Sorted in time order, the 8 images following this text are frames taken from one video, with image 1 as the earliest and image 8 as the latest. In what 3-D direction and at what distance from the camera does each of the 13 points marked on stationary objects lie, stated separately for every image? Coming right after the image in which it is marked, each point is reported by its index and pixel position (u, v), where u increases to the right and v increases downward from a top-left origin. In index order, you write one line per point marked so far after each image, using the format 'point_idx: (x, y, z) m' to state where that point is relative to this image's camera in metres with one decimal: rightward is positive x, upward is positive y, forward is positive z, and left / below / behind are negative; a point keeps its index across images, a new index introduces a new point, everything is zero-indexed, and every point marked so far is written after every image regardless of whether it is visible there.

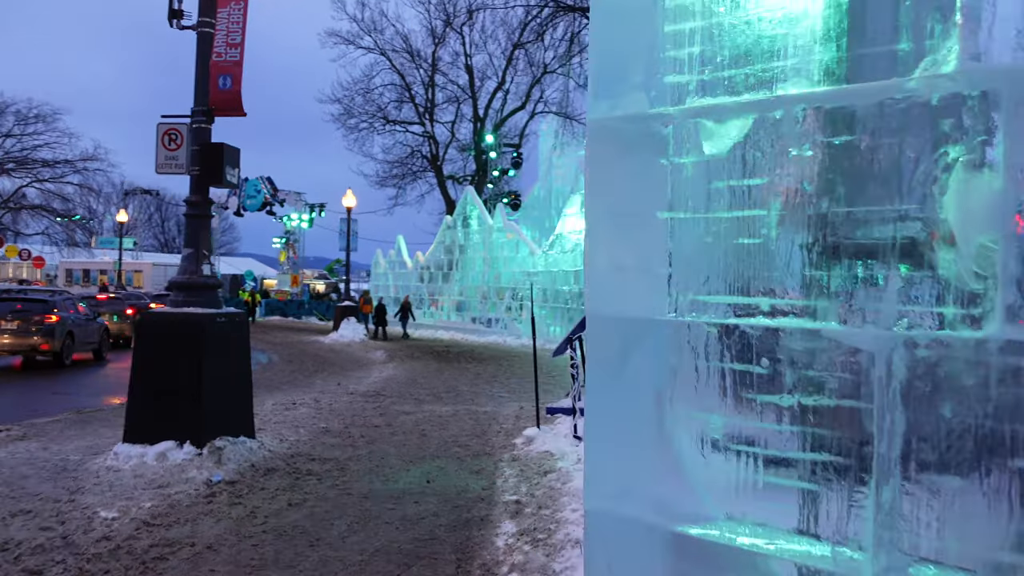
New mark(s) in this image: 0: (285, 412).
0: (-2.9, -1.6, +10.1) m
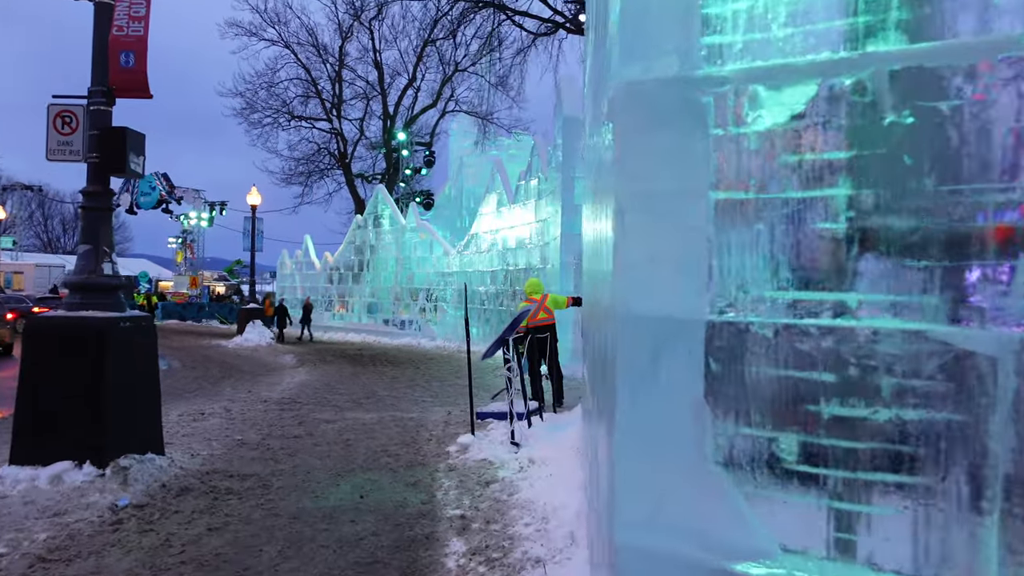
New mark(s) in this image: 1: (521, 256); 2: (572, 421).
0: (-3.7, -1.6, +9.3) m
1: (+0.2, +0.8, +19.7) m
2: (+0.6, -1.4, +8.1) m
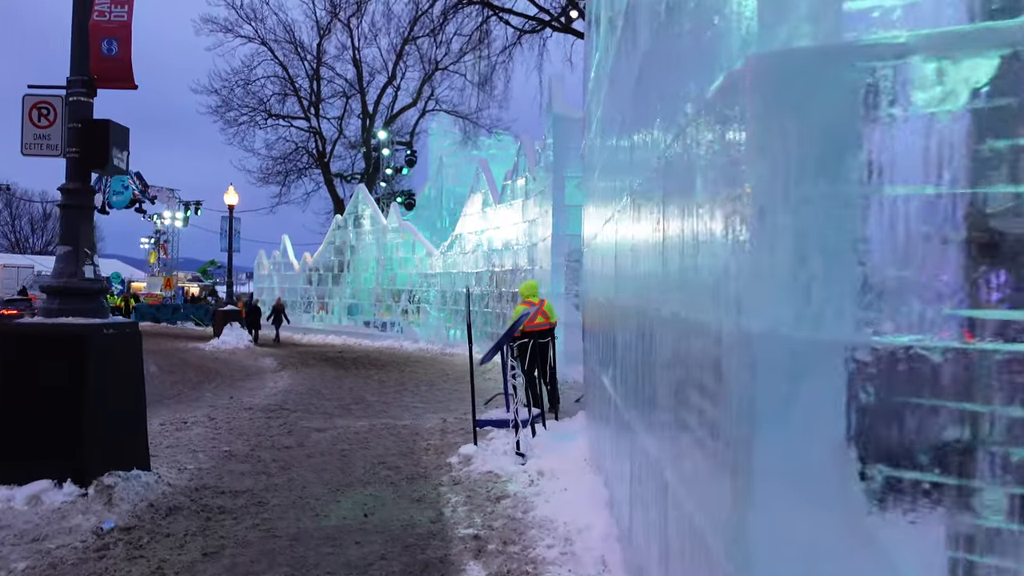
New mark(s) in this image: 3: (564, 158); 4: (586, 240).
0: (-3.7, -1.6, +8.8) m
1: (-0.1, +0.8, +19.4) m
2: (+0.6, -1.4, +7.8) m
3: (+1.0, +2.4, +14.8) m
4: (+0.8, +0.5, +8.8) m
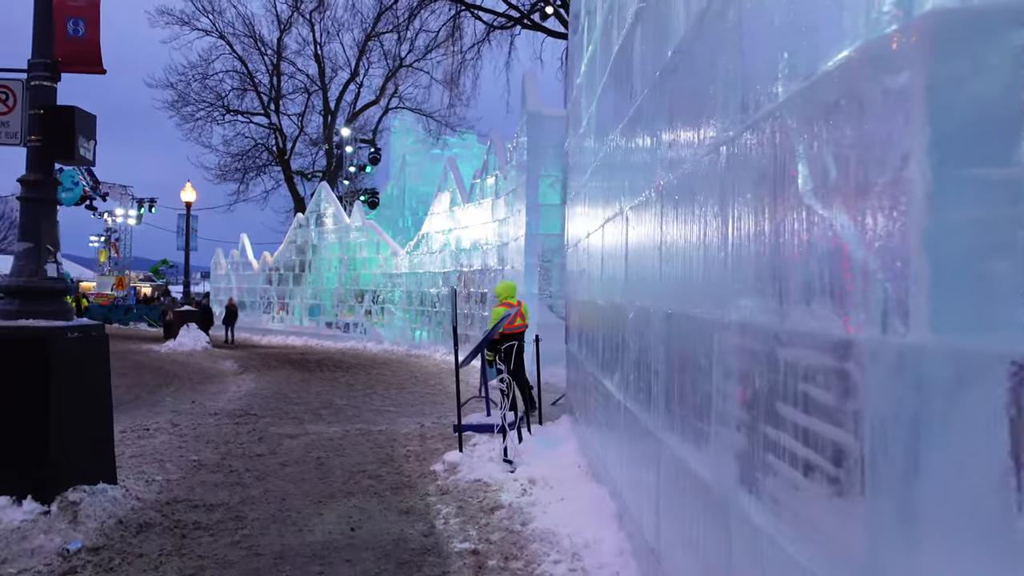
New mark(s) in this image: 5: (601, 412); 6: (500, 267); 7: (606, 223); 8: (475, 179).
0: (-3.9, -1.6, +8.4) m
1: (-0.9, +0.7, +19.1) m
2: (+0.5, -1.4, +7.6) m
3: (+0.5, +2.4, +14.6) m
4: (+0.6, +0.5, +8.6) m
5: (+0.6, -0.9, +5.5) m
6: (-0.3, +0.4, +17.2) m
7: (+0.7, +0.5, +5.6) m
8: (-0.9, +2.7, +19.7) m
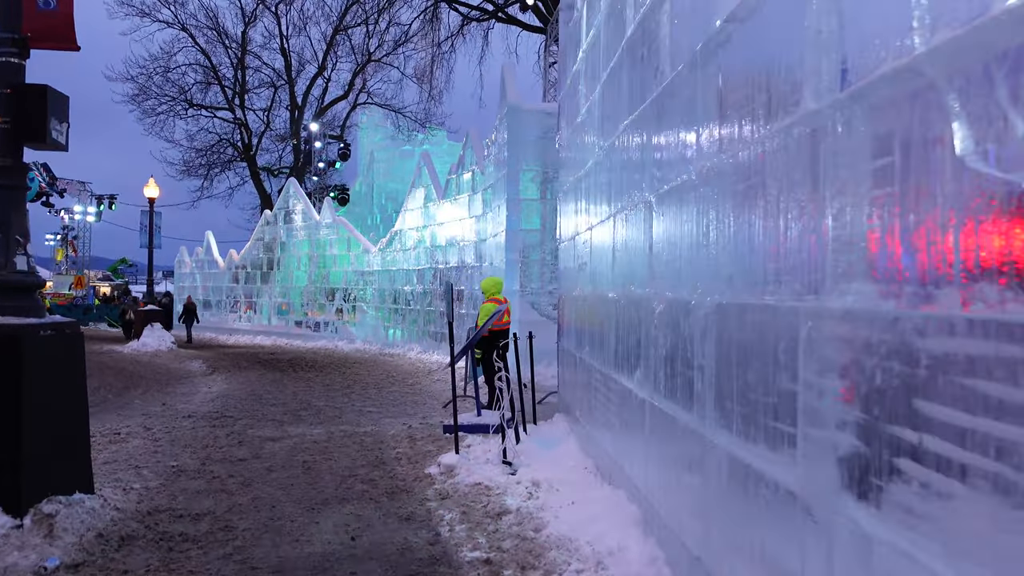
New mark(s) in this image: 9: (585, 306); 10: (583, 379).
0: (-4.0, -1.6, +7.9) m
1: (-1.4, +0.8, +18.7) m
2: (+0.5, -1.3, +7.3) m
3: (+0.1, +2.5, +14.3) m
4: (+0.5, +0.6, +8.4) m
5: (+0.7, -0.8, +5.2) m
6: (-0.7, +0.5, +16.9) m
7: (+0.7, +0.5, +5.4) m
8: (-1.5, +2.8, +19.3) m
9: (+0.6, -0.2, +6.7) m
10: (+0.6, -0.8, +6.8) m
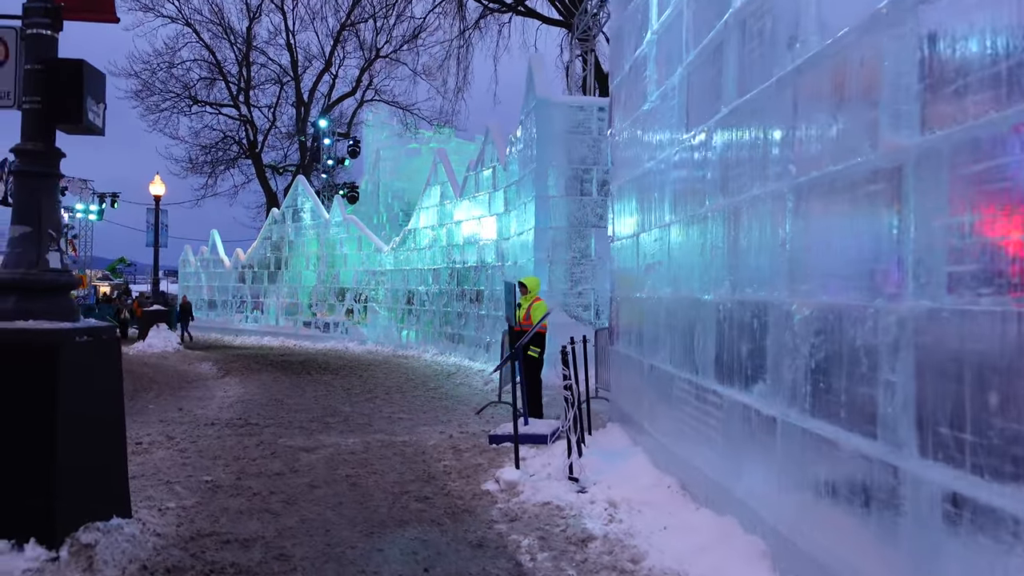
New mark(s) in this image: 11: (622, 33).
0: (-3.5, -1.6, +7.4) m
1: (-0.9, +0.8, +18.2) m
2: (+1.0, -1.4, +6.8) m
3: (+0.6, +2.5, +13.8) m
4: (+1.0, +0.5, +7.8) m
5: (+1.2, -0.8, +4.7) m
6: (-0.3, +0.5, +16.4) m
7: (+1.2, +0.5, +4.8) m
8: (-1.0, +2.8, +18.8) m
9: (+1.1, -0.2, +6.1) m
10: (+1.1, -0.8, +6.2) m
11: (+1.0, +2.4, +7.5) m
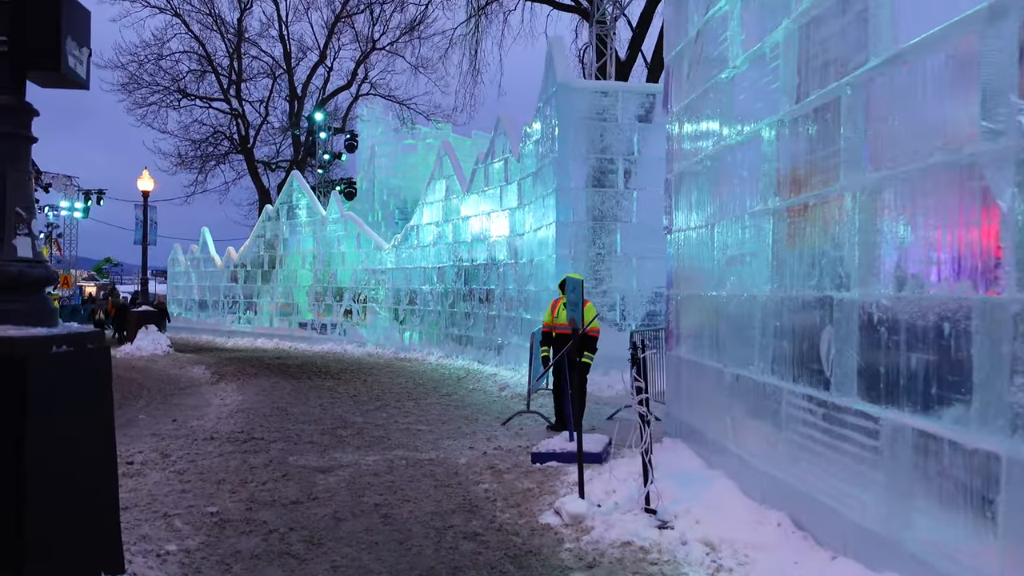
0: (-3.1, -1.6, +6.4) m
1: (-0.7, +0.8, +17.2) m
2: (+1.4, -1.3, +5.9) m
3: (+0.9, +2.5, +12.8) m
4: (+1.4, +0.6, +6.9) m
5: (+1.6, -0.8, +3.8) m
6: (0.0, +0.5, +15.5) m
7: (+1.6, +0.5, +3.9) m
8: (-0.8, +2.8, +17.8) m
9: (+1.5, -0.1, +5.2) m
10: (+1.5, -0.8, +5.3) m
11: (+1.4, +2.4, +6.6) m
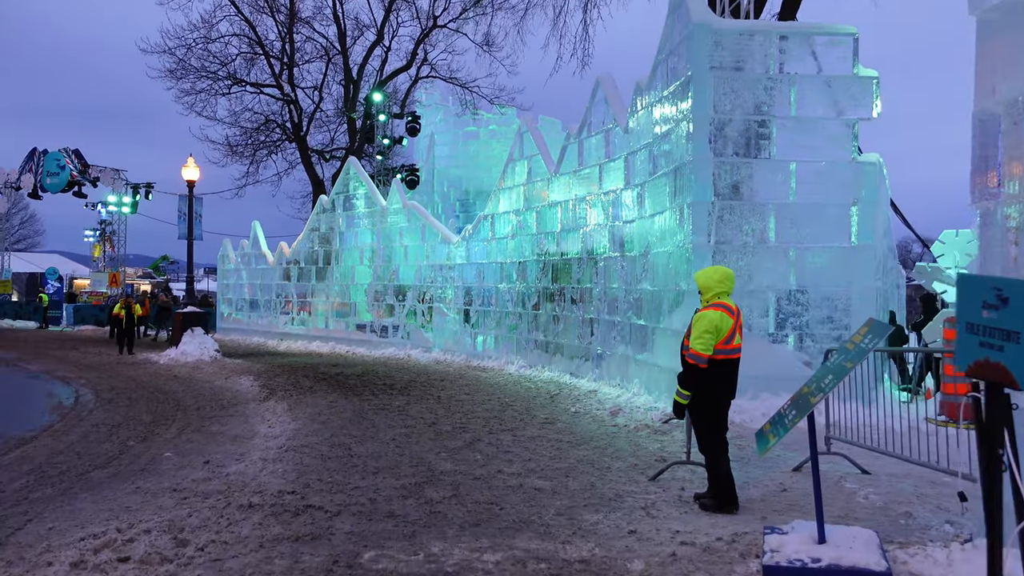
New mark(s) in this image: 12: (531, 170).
0: (-2.0, -1.6, +3.8) m
1: (+1.1, +0.8, +14.5) m
2: (+2.4, -1.4, +3.0) m
3: (+2.4, +2.5, +10.0) m
4: (+2.6, +0.5, +4.0) m
5: (+2.6, -0.8, +0.9) m
6: (+1.7, +0.5, +12.7) m
7: (+2.6, +0.5, +1.0) m
8: (+1.0, +2.8, +15.1) m
9: (+2.6, -0.2, +2.4) m
10: (+2.6, -0.8, +2.5) m
11: (+2.5, +2.4, +3.8) m
12: (+0.4, +2.4, +16.5) m
